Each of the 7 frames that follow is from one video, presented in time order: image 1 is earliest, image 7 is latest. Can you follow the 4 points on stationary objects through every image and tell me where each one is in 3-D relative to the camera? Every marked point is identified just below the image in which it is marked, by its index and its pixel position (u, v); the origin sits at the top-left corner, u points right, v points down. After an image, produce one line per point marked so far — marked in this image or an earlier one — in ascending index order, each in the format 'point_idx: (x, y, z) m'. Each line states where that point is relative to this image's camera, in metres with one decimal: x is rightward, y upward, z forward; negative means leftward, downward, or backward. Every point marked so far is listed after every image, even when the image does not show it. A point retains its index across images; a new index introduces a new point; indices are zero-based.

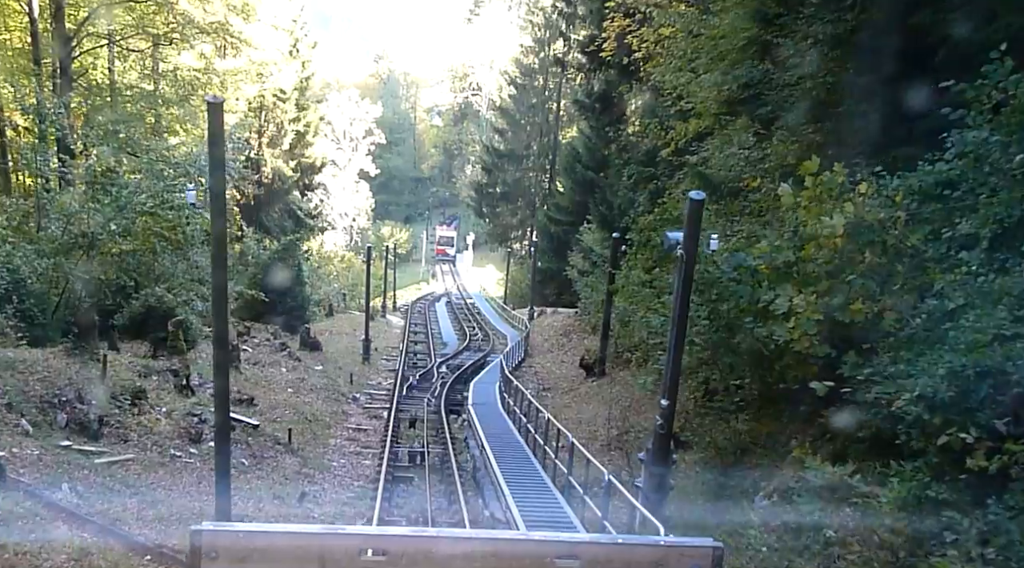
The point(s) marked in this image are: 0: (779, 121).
0: (+4.2, +2.5, +16.3) m
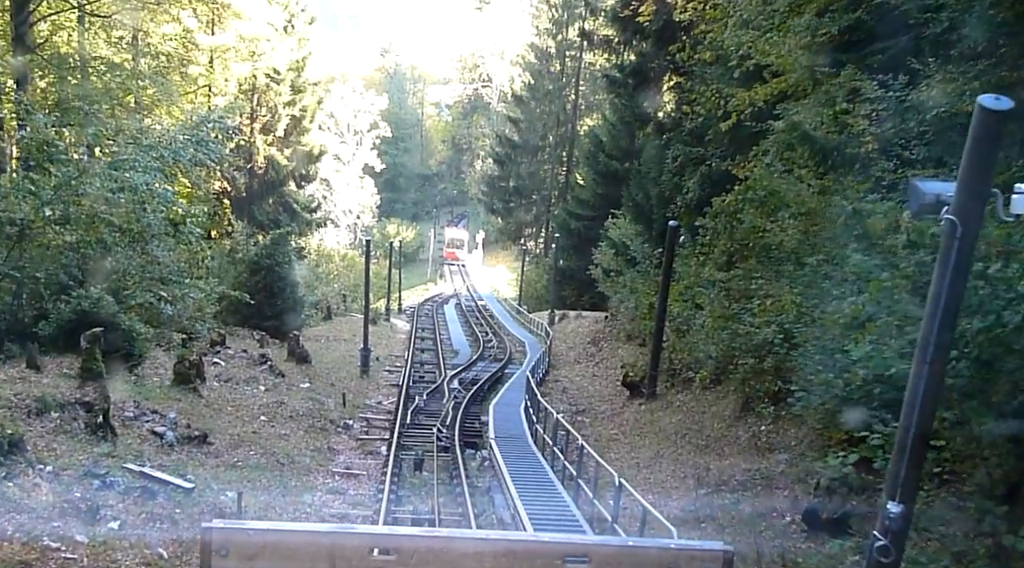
0: (+4.7, +2.5, +11.6) m
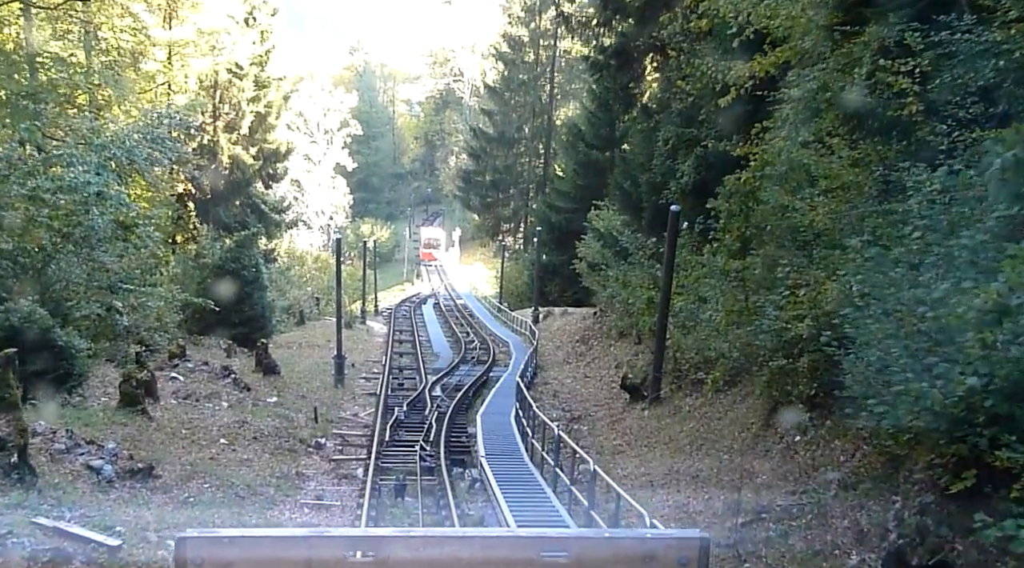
0: (+4.5, +2.7, +9.8) m
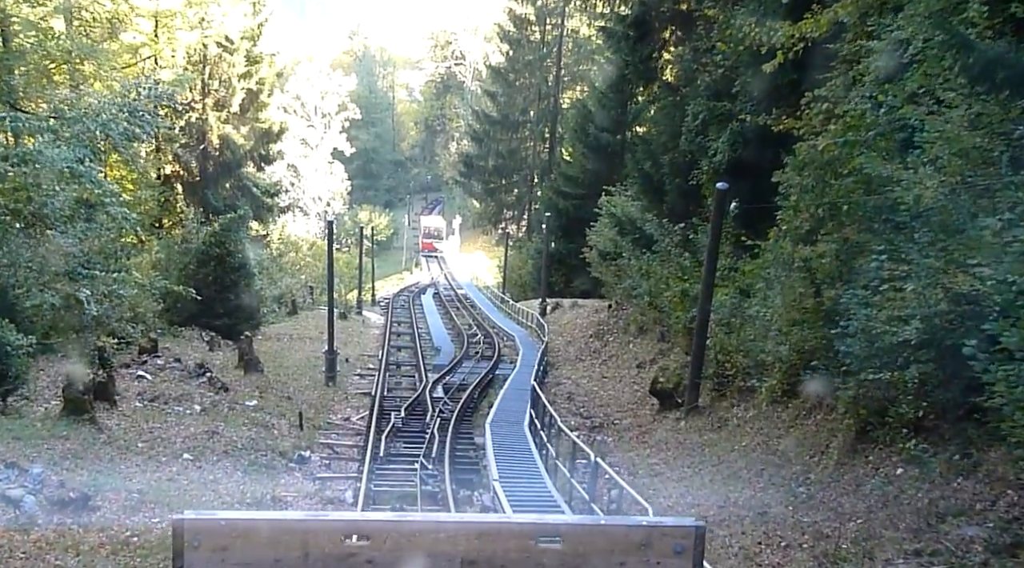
0: (+4.8, +2.7, +7.3) m
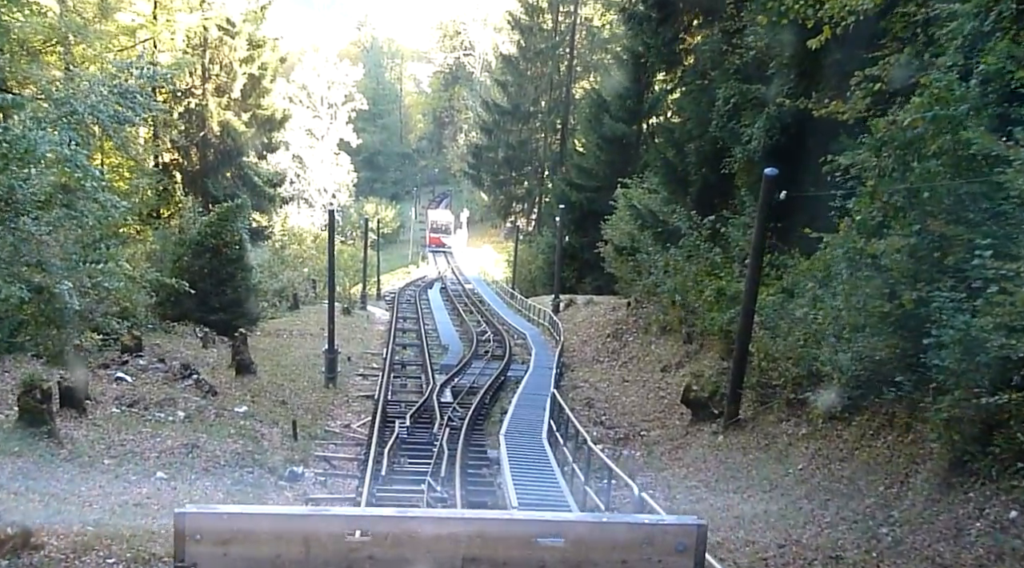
0: (+5.0, +2.7, +5.6) m
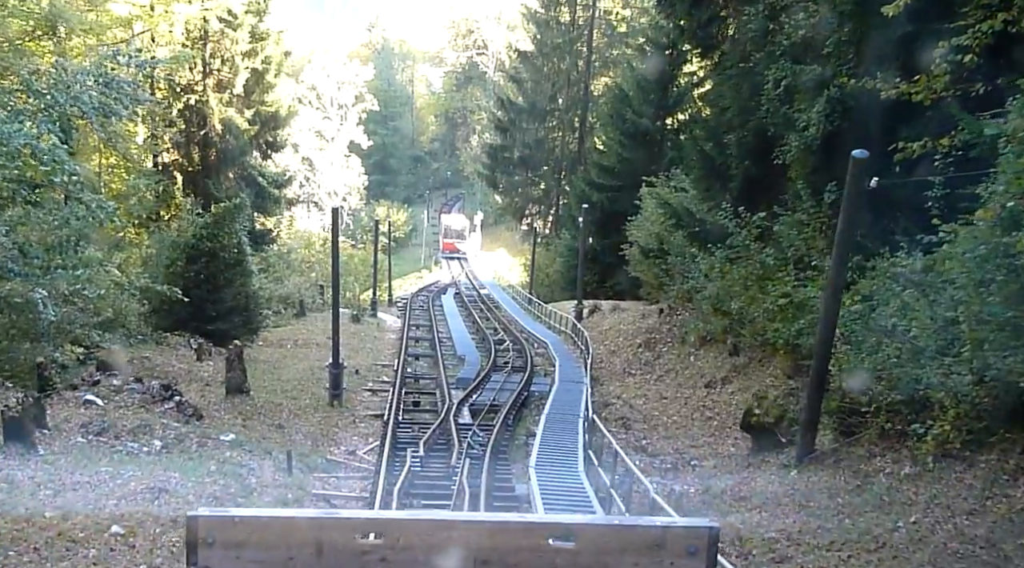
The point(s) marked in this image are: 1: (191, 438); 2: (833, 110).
0: (+5.3, +2.7, +3.4) m
1: (-4.1, -1.9, +13.6) m
2: (+5.1, +2.7, +16.9) m
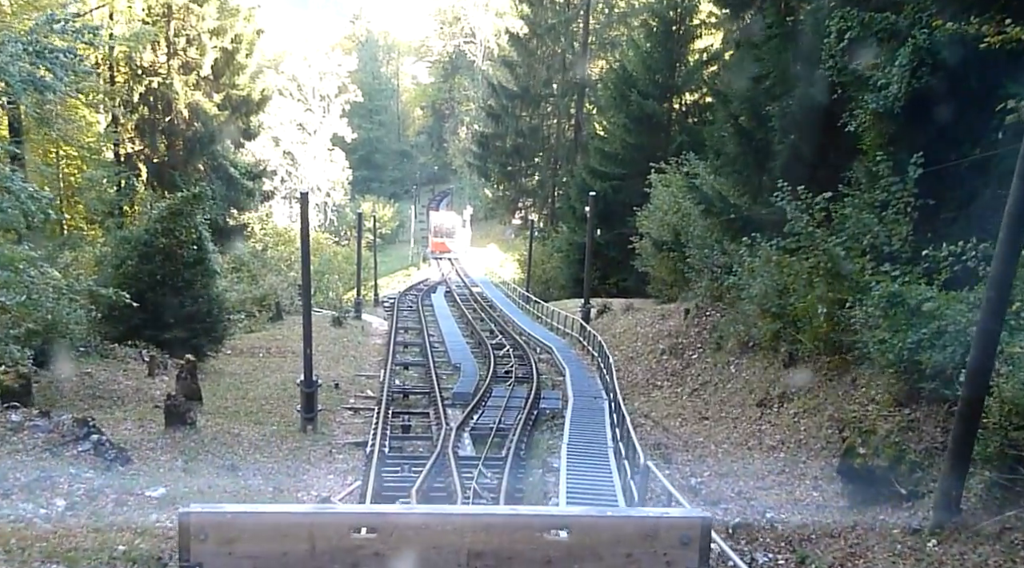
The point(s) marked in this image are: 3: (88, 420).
0: (+5.6, +2.7, +0.1) m
1: (-3.9, -2.0, +10.3) m
2: (+5.2, +2.8, +13.6) m
3: (-4.8, -1.6, +12.3) m
